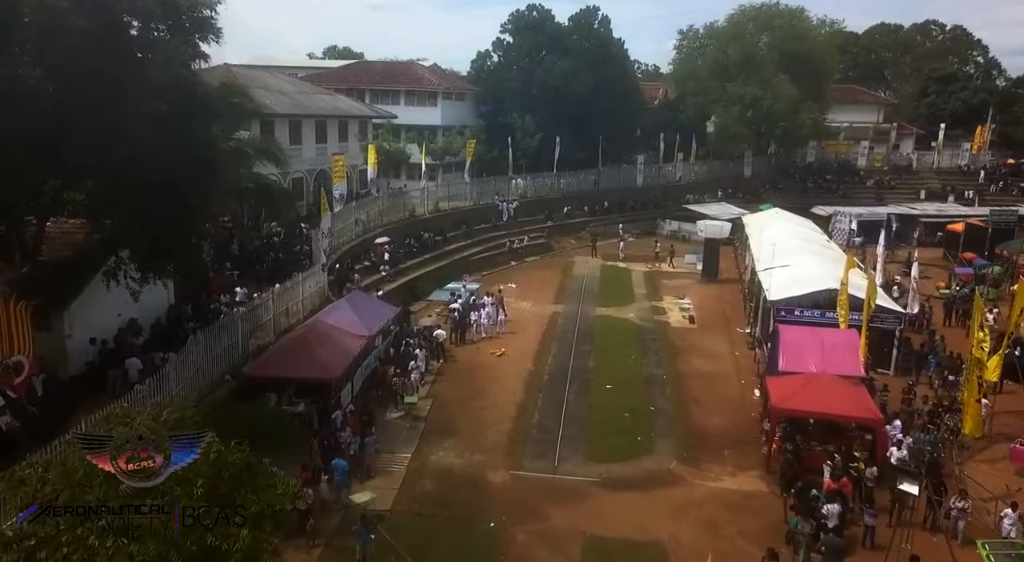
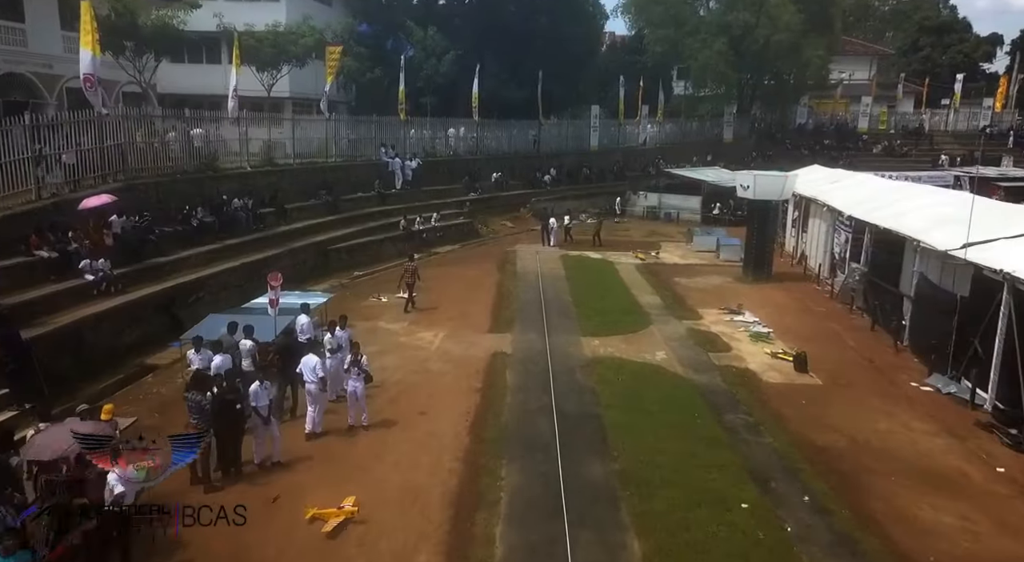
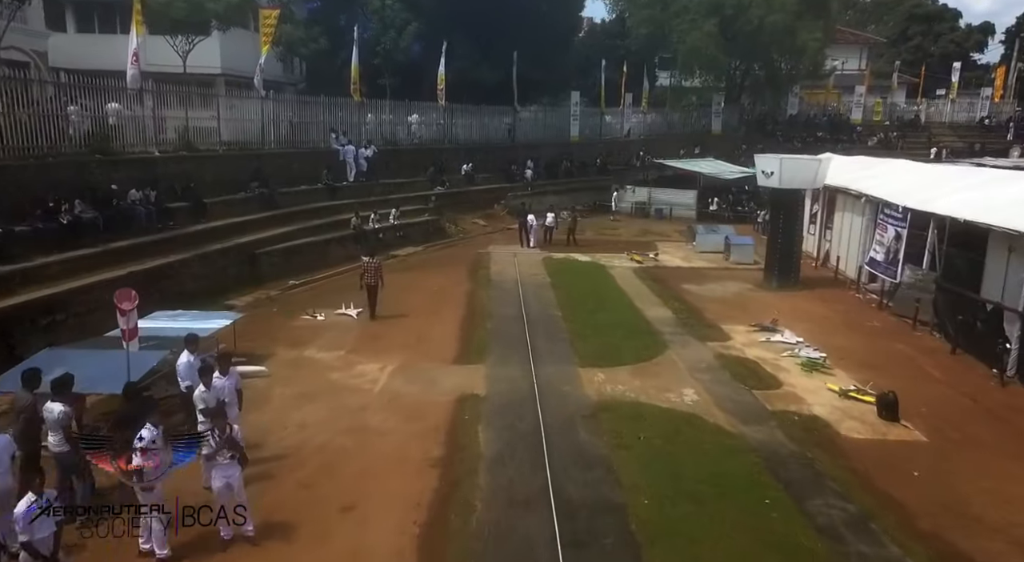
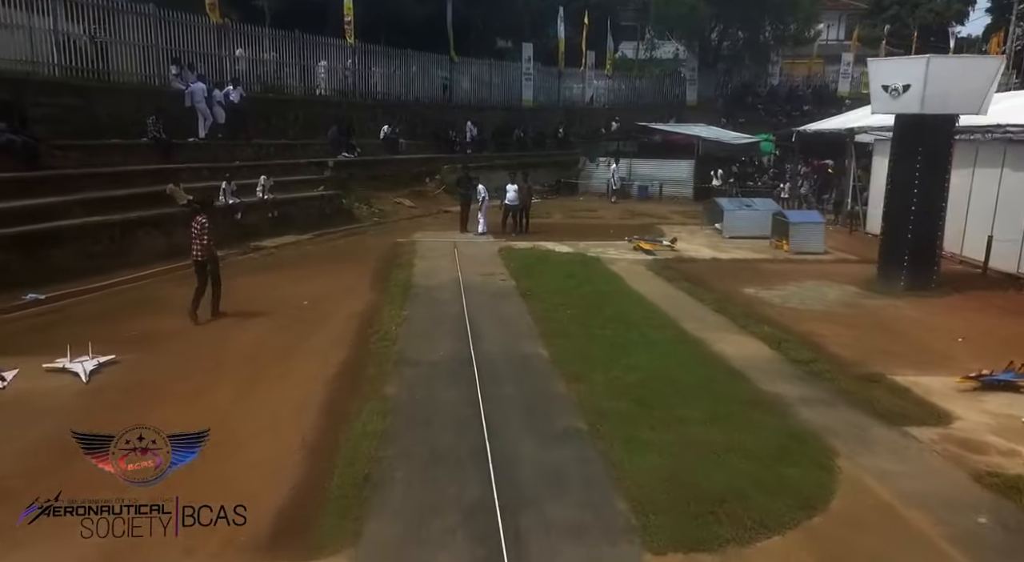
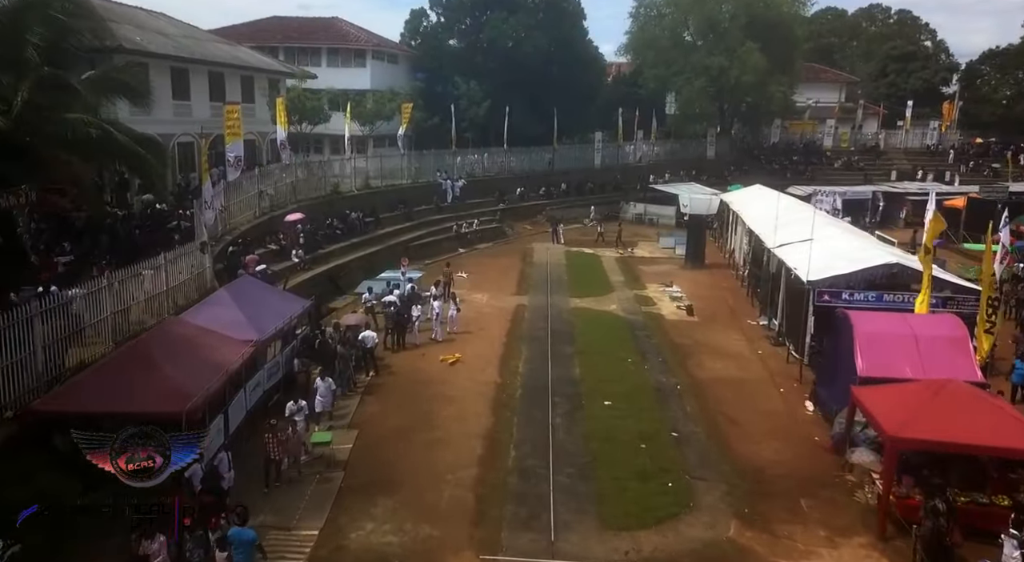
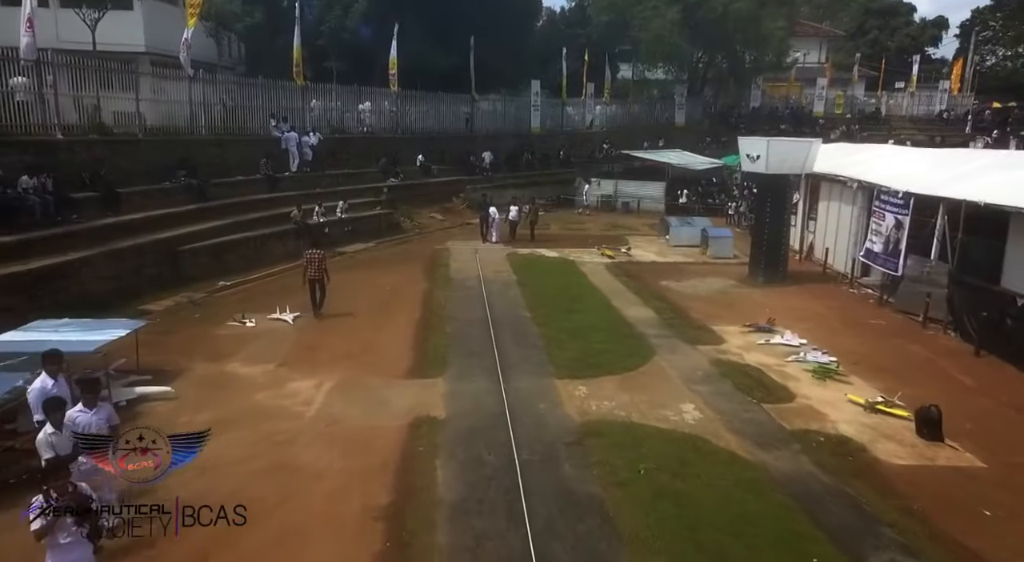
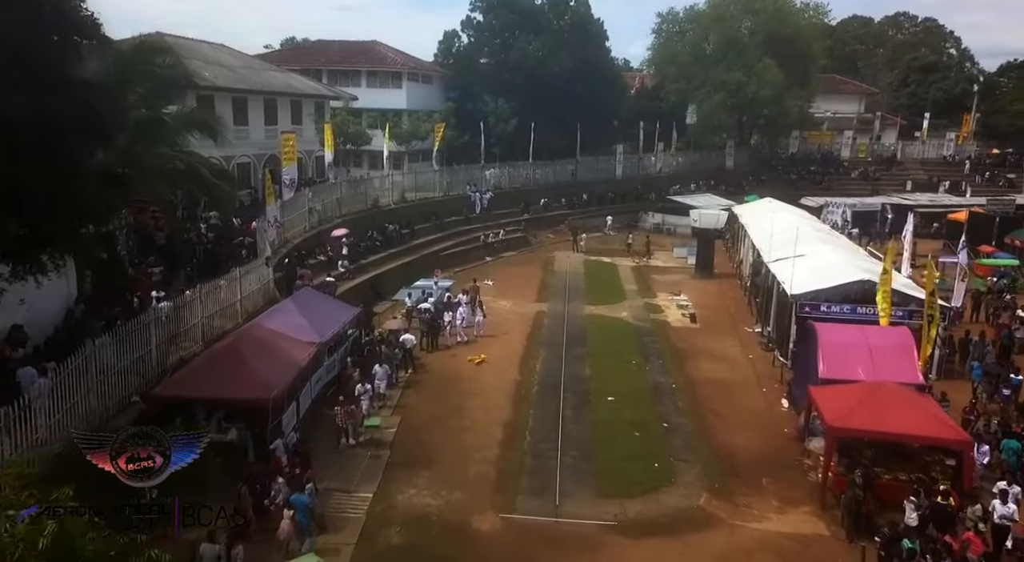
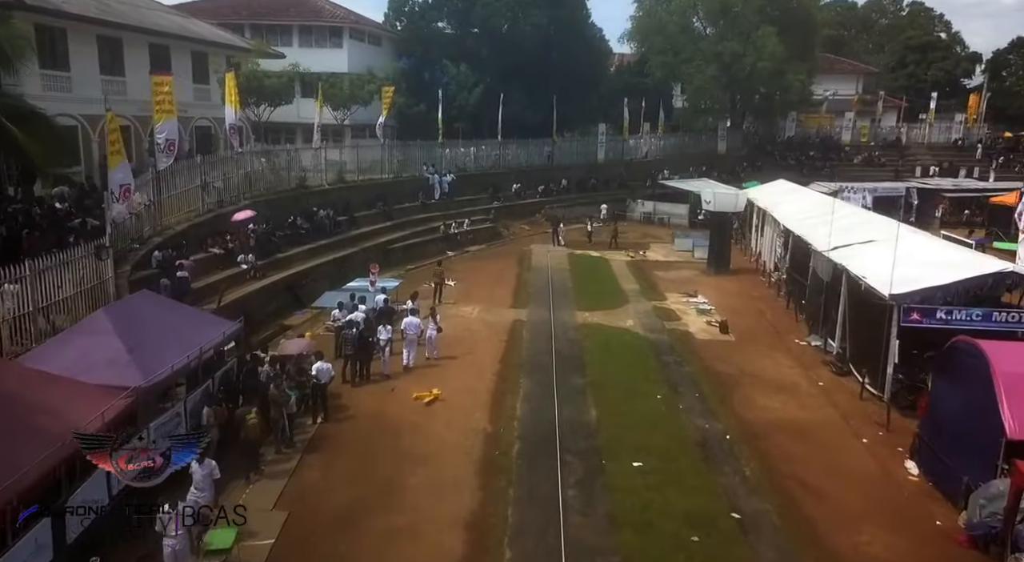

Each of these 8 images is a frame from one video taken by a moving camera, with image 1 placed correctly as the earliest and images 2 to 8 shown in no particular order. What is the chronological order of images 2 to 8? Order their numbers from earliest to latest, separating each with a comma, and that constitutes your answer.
7, 5, 8, 2, 3, 6, 4
